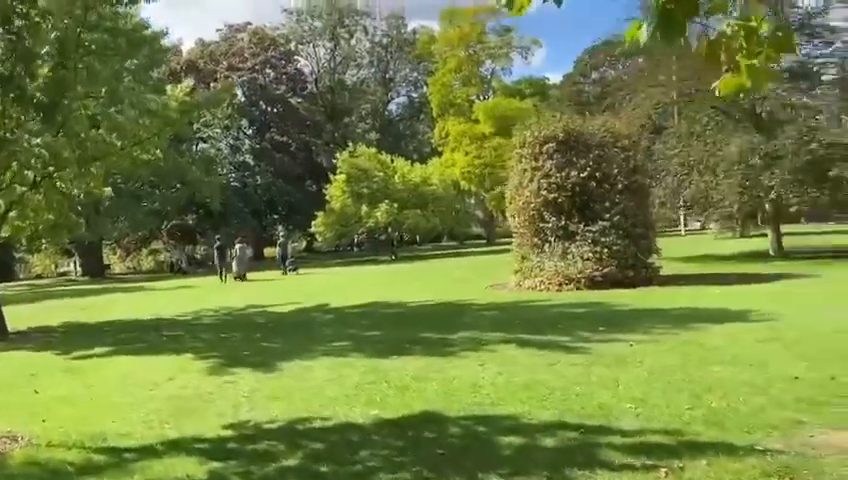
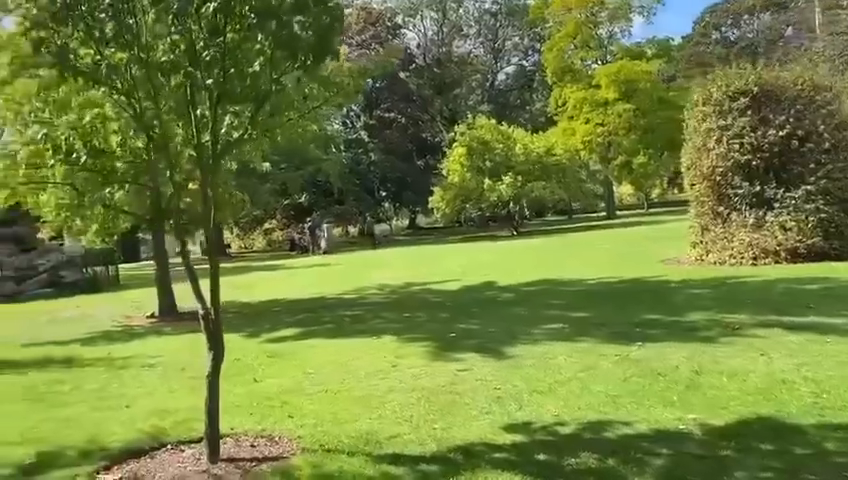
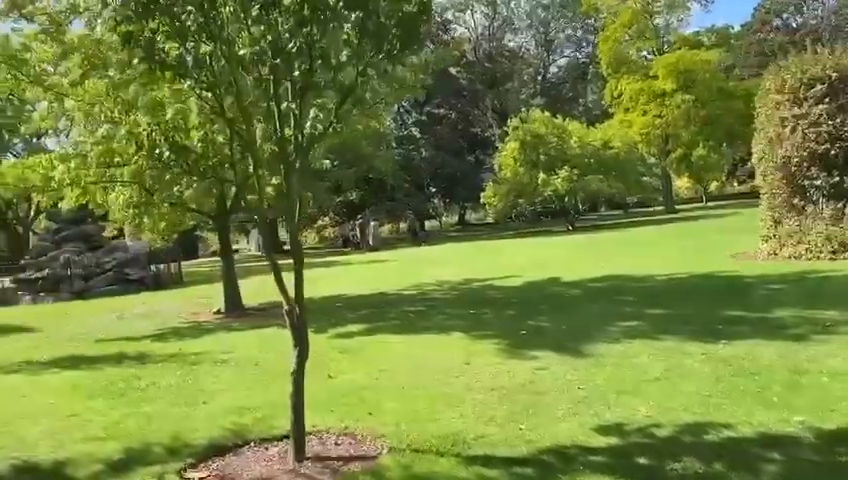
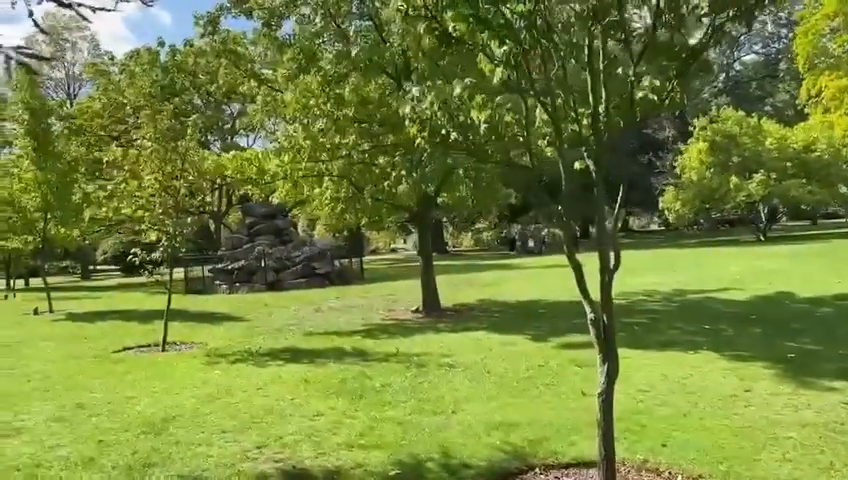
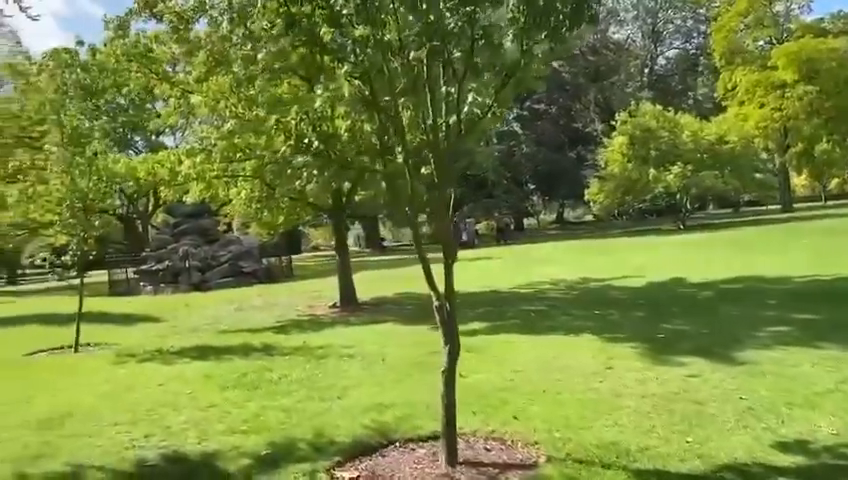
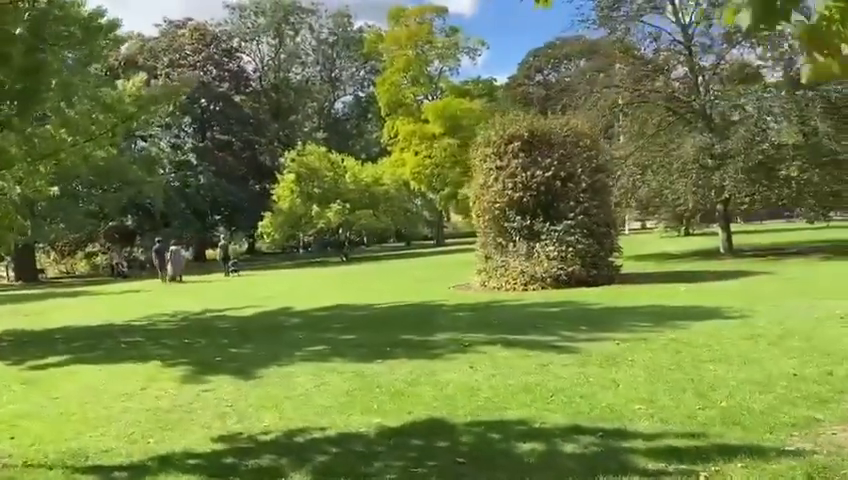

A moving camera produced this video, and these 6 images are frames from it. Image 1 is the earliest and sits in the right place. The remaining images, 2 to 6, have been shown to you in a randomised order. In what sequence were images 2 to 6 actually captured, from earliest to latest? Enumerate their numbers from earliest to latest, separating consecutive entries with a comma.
6, 2, 3, 5, 4
